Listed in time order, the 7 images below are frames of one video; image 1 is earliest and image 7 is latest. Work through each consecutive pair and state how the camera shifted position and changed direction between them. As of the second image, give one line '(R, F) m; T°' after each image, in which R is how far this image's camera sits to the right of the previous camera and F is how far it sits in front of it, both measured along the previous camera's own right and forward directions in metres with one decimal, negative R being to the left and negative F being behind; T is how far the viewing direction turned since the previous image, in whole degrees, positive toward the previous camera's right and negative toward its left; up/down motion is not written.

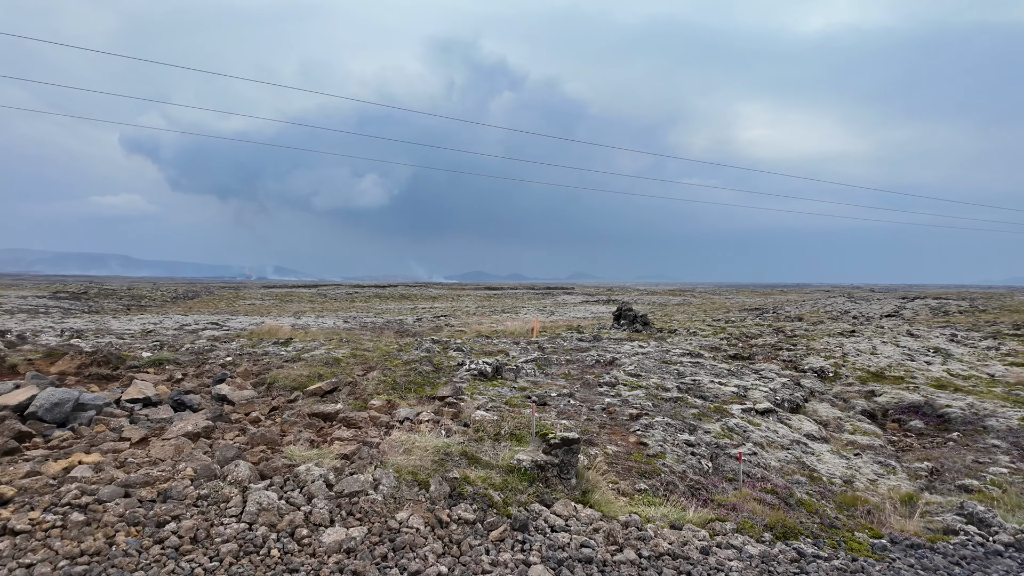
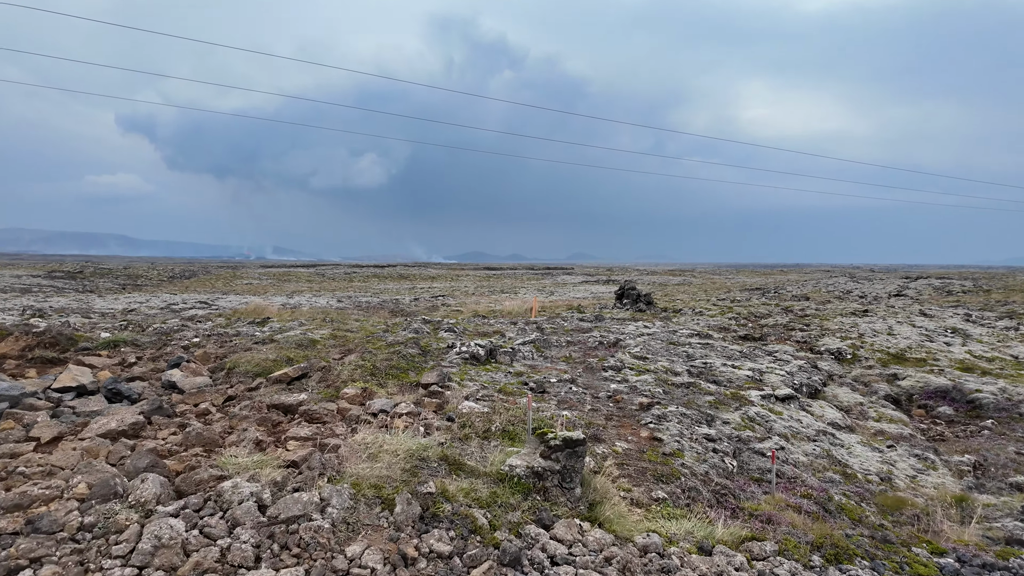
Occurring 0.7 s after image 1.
(+0.1, +1.6) m; 0°
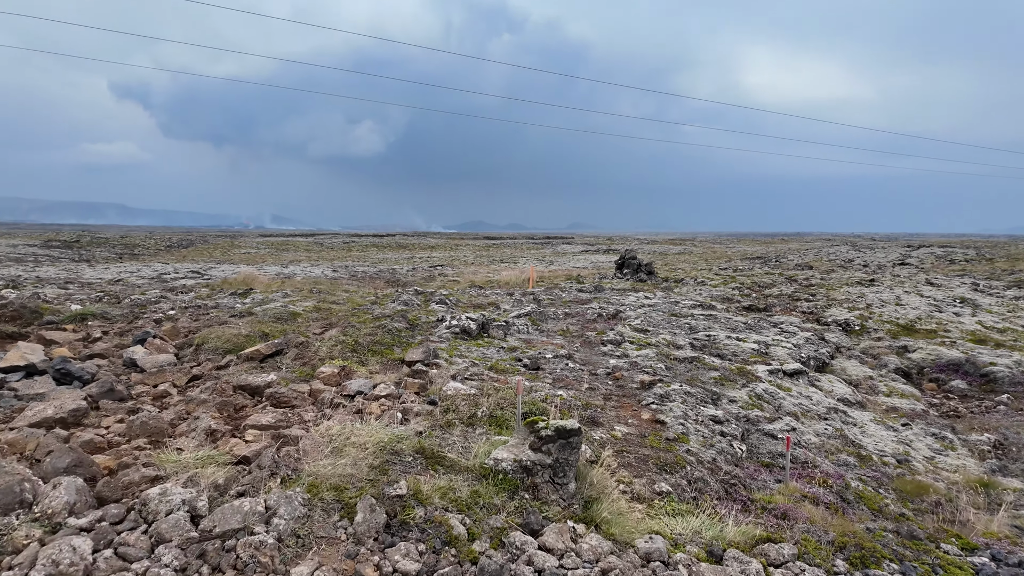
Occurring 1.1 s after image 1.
(+0.1, +0.9) m; 0°
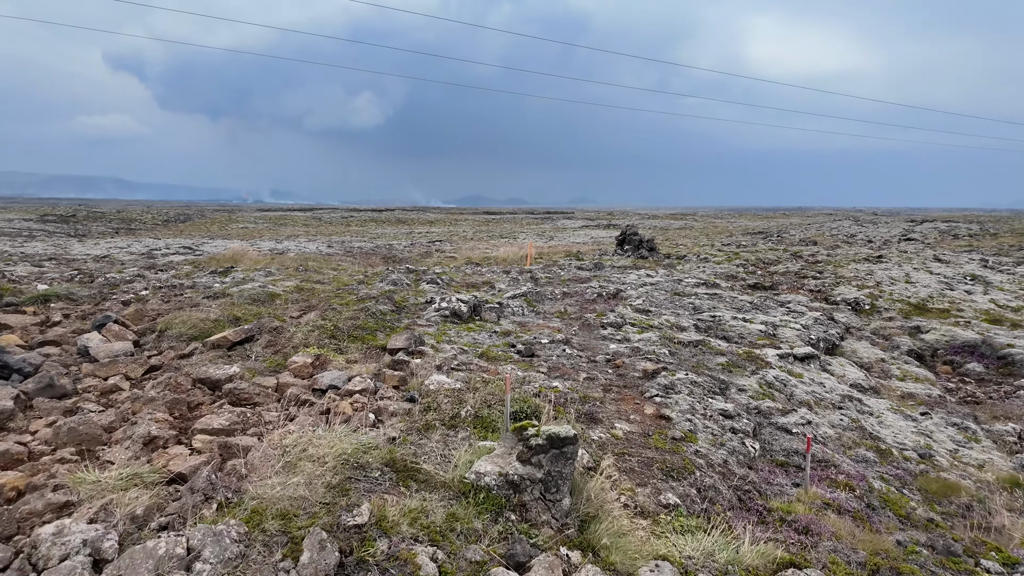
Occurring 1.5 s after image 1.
(+0.1, +0.9) m; 0°
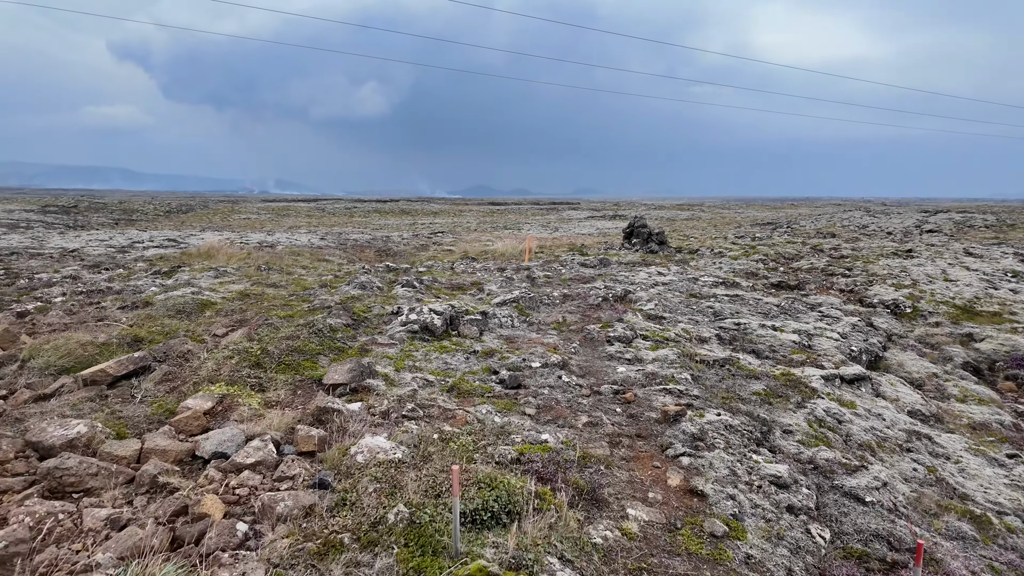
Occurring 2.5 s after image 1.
(+0.3, +2.3) m; -1°
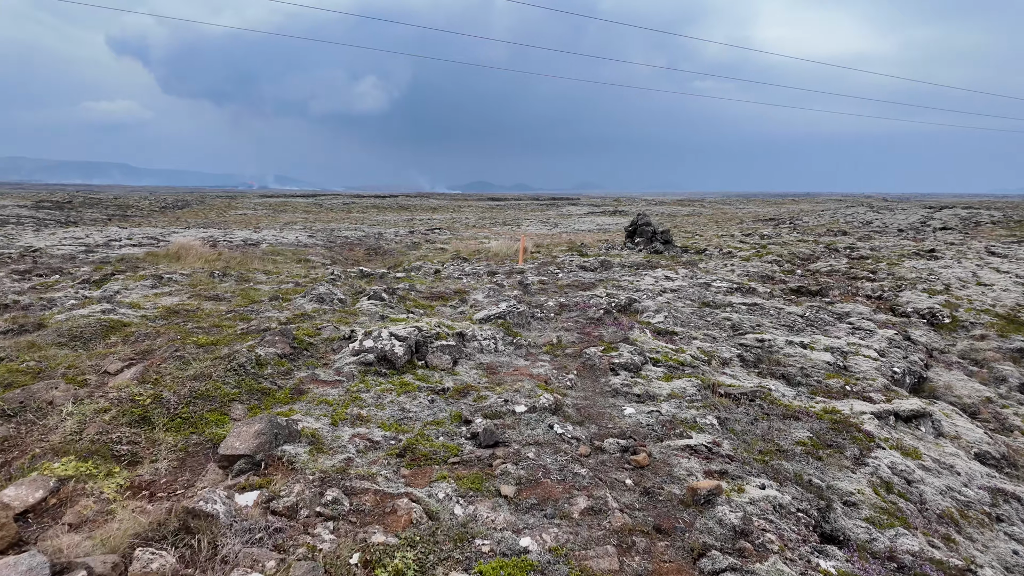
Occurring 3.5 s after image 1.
(+0.3, +2.0) m; 0°
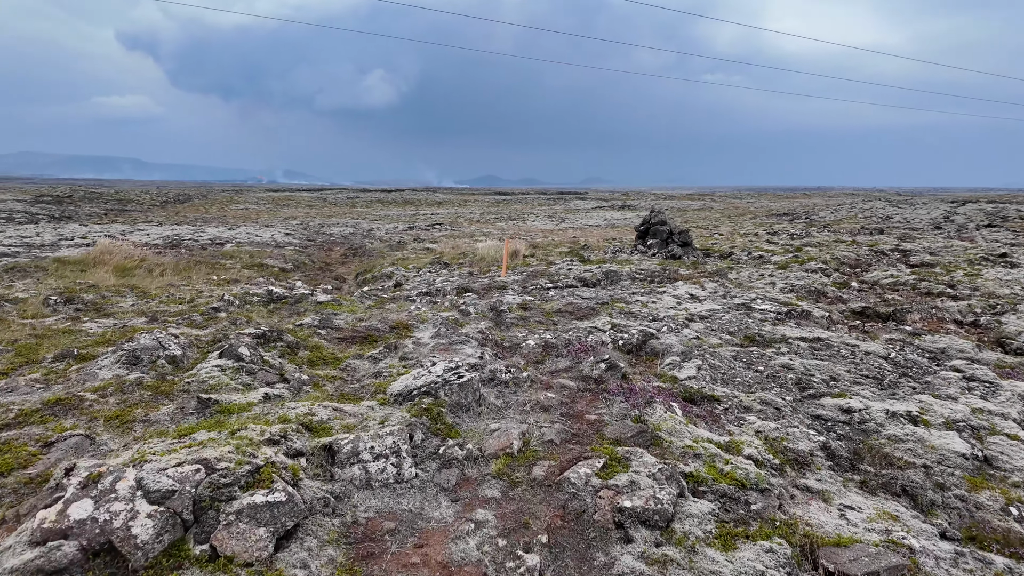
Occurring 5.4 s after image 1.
(+0.7, +4.3) m; -1°
